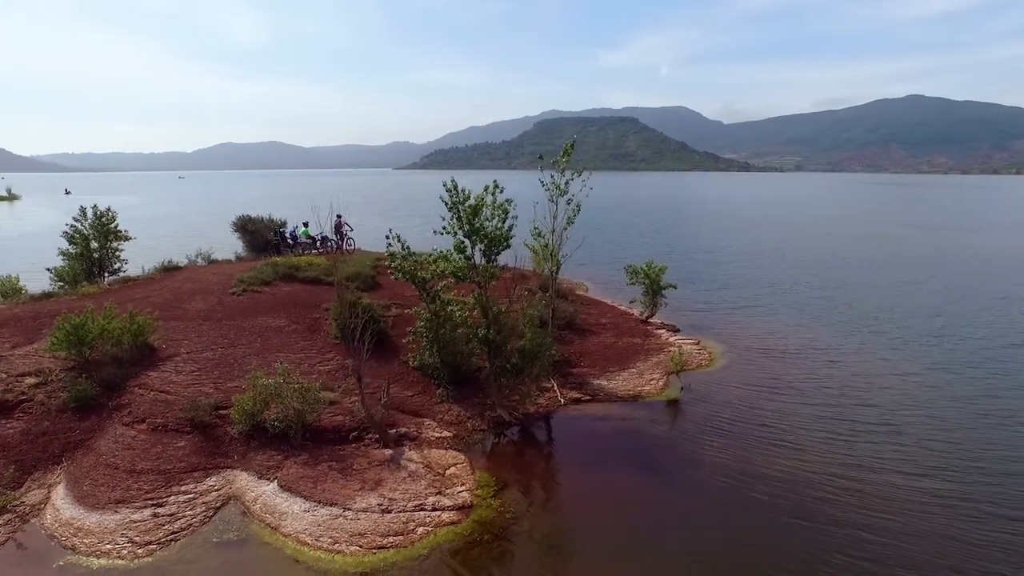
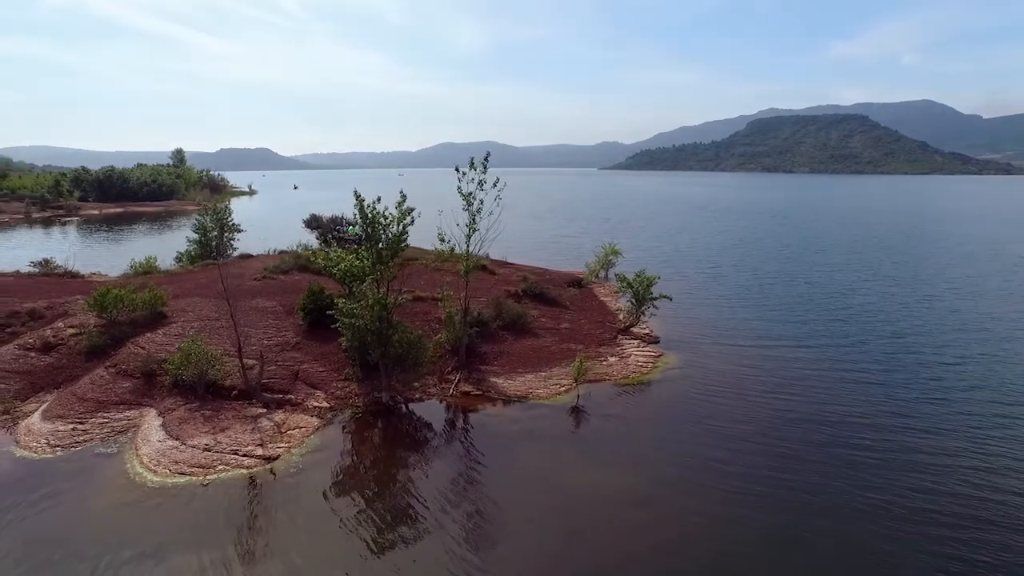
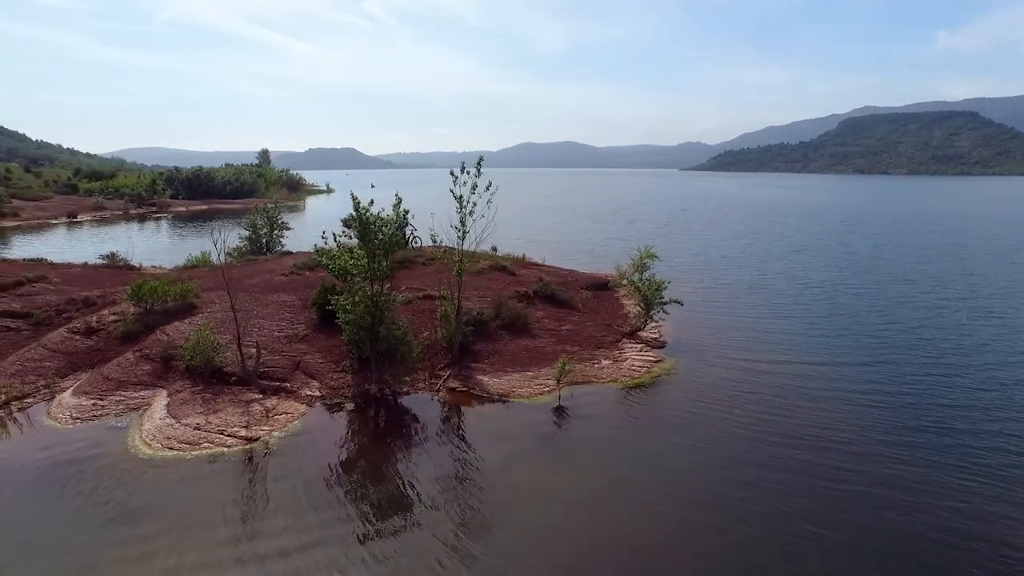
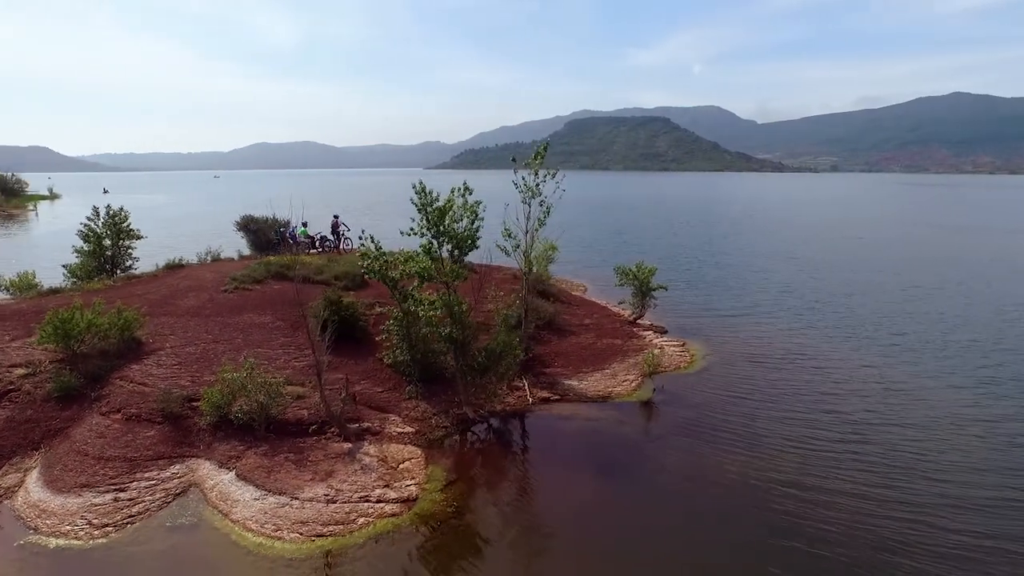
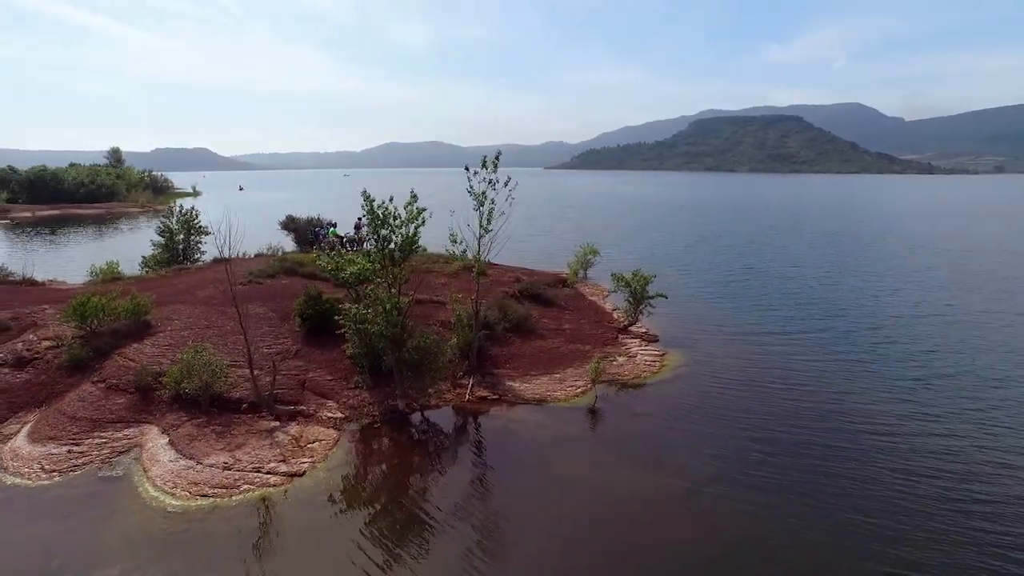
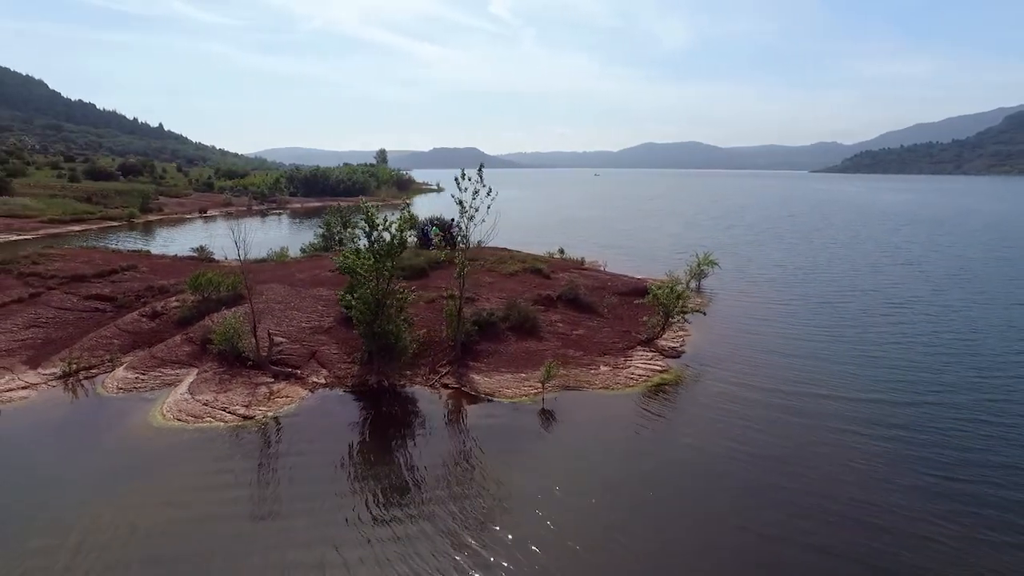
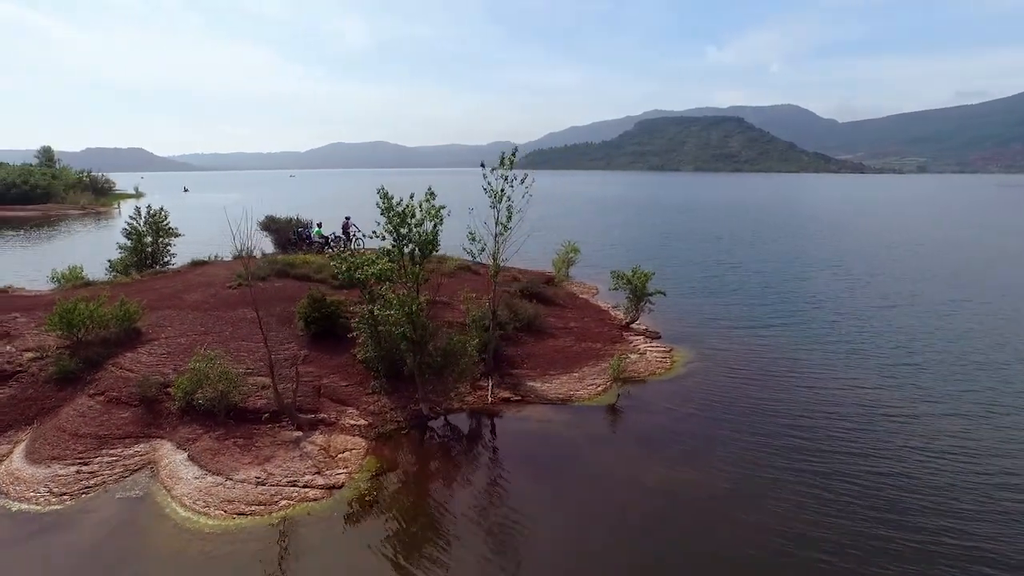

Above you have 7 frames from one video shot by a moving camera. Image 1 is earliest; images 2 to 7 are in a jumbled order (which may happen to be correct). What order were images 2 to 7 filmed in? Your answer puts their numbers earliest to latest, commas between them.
4, 7, 5, 2, 3, 6
